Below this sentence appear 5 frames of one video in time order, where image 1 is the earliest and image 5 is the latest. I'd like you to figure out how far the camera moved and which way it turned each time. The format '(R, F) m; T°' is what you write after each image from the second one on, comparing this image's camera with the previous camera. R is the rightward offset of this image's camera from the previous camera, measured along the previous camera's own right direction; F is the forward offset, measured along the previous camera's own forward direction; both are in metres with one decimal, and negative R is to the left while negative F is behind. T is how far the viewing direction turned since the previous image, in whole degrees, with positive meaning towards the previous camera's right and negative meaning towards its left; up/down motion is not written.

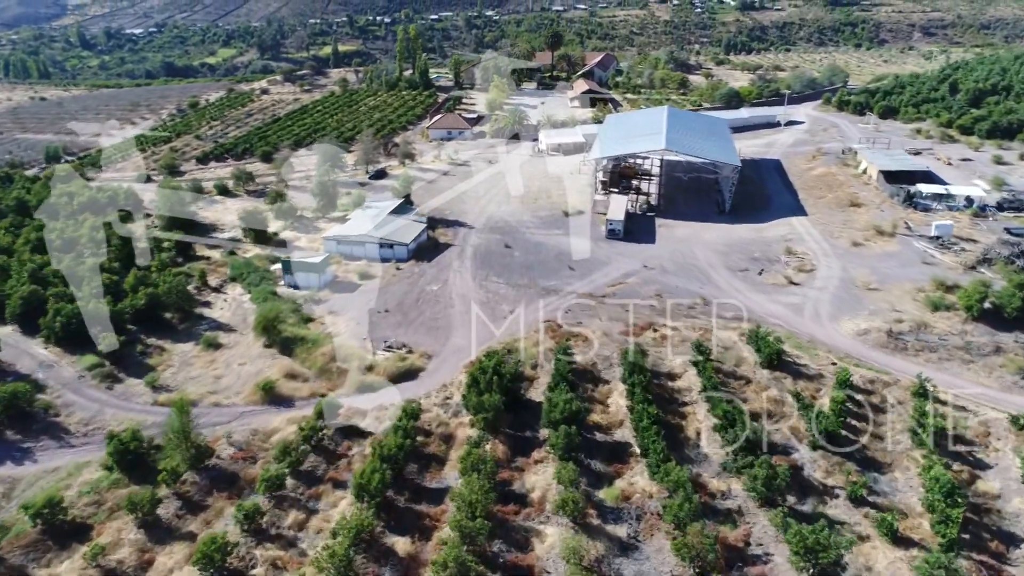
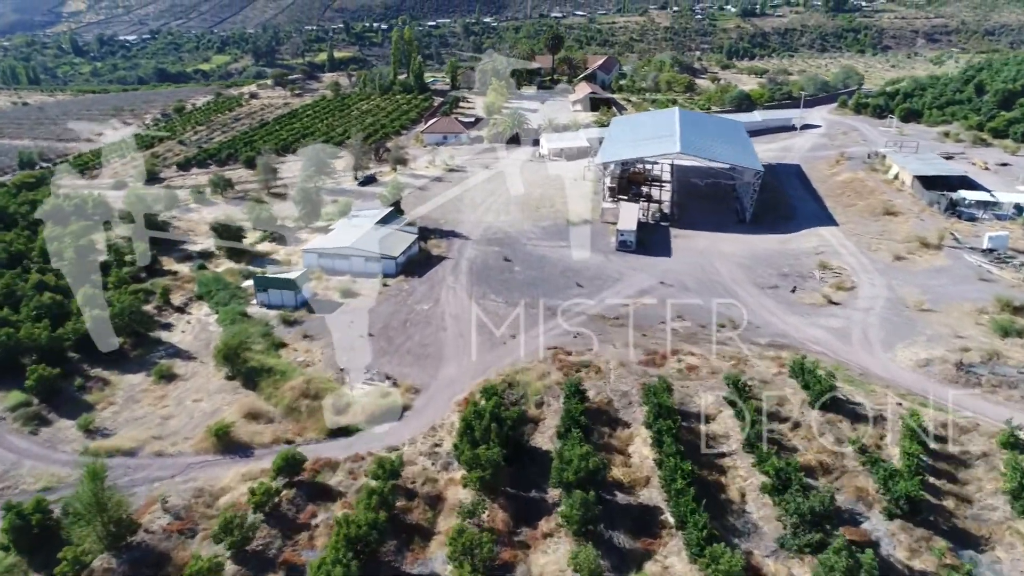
(-0.1, +3.6) m; 0°
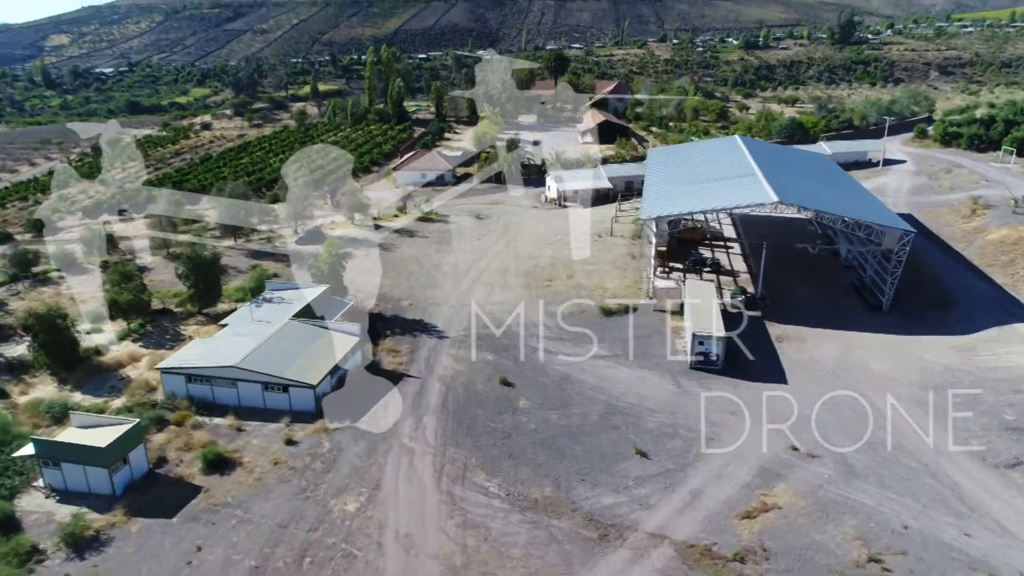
(-0.3, +13.3) m; +1°
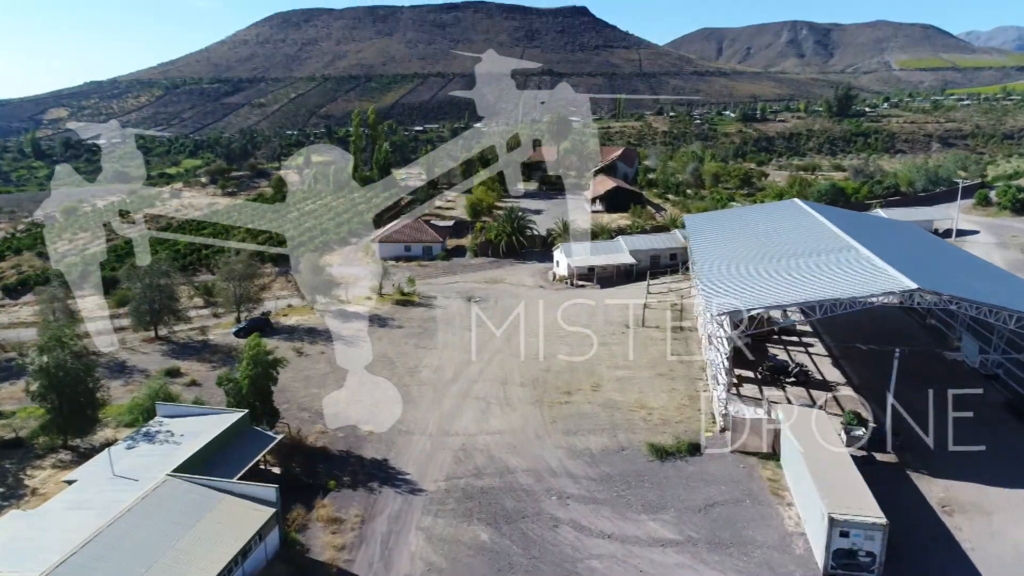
(-0.2, +7.6) m; 0°
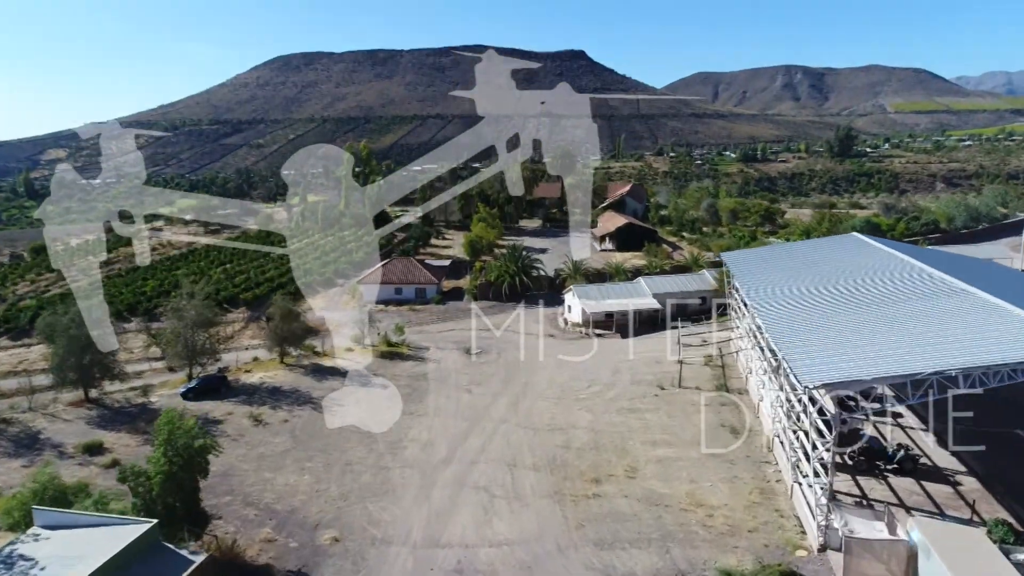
(-0.3, +4.5) m; 0°
